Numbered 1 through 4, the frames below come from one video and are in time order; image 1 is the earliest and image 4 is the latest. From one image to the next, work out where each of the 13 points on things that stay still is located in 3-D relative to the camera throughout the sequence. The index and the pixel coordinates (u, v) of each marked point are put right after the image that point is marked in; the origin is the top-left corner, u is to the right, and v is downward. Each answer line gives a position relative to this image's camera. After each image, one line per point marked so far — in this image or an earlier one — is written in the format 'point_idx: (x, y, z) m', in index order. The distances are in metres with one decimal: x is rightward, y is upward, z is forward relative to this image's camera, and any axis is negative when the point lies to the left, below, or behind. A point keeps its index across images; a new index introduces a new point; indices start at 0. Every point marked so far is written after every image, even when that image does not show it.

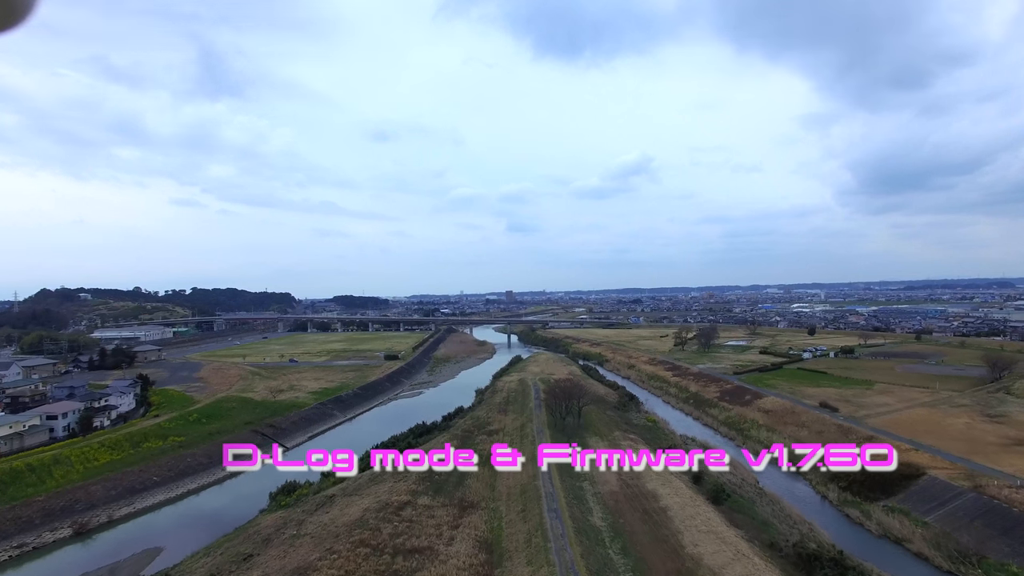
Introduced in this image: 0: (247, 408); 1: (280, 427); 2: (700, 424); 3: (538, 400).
0: (-10.4, -4.7, +19.4) m
1: (-8.6, -5.2, +18.2) m
2: (+7.5, -5.4, +19.7) m
3: (+1.1, -4.4, +19.3) m
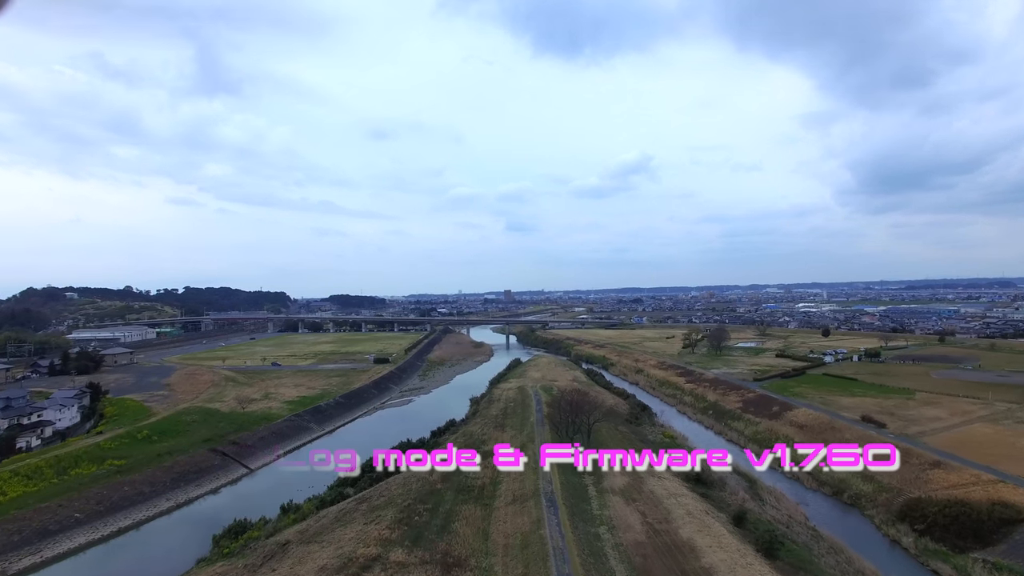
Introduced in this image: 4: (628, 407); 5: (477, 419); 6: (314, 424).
0: (-10.5, -4.6, +17.0) m
1: (-8.6, -5.1, +15.9) m
2: (+7.5, -5.4, +17.5) m
3: (+1.0, -4.3, +17.0) m
4: (+4.7, -4.8, +19.9) m
5: (-1.3, -4.8, +18.0) m
6: (-7.8, -5.4, +19.5) m
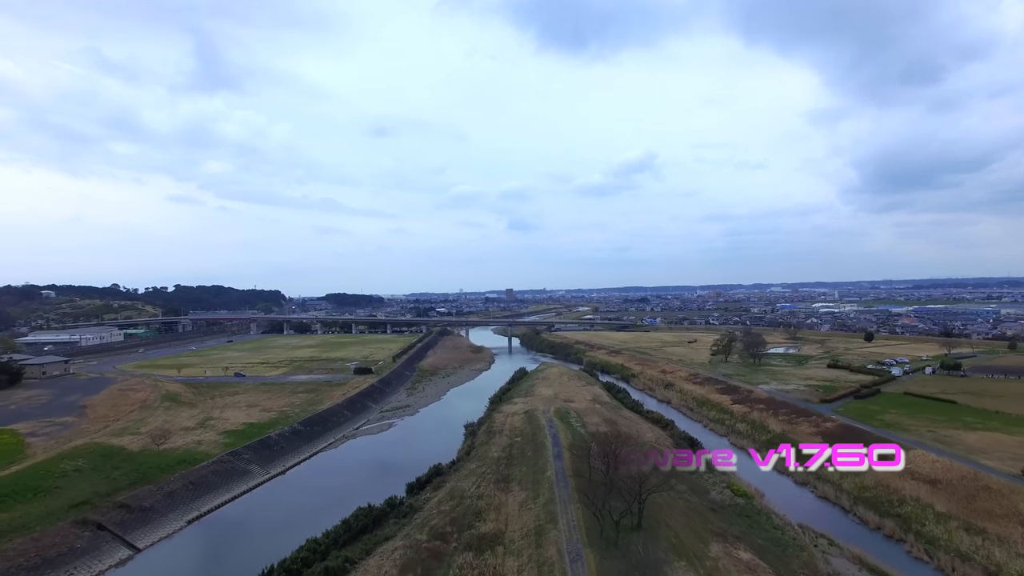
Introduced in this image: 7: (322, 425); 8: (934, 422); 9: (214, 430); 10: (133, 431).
0: (-10.3, -4.5, +12.3) m
1: (-8.4, -5.0, +11.1) m
2: (+7.6, -5.3, +12.6) m
3: (+1.2, -4.2, +12.2) m
4: (+4.9, -4.7, +15.1) m
5: (-1.1, -4.7, +13.2) m
6: (-7.6, -5.3, +14.7) m
7: (-7.2, -5.2, +18.7) m
8: (+13.4, -4.2, +15.6) m
9: (-9.9, -4.7, +16.4) m
10: (-11.7, -4.4, +15.1) m
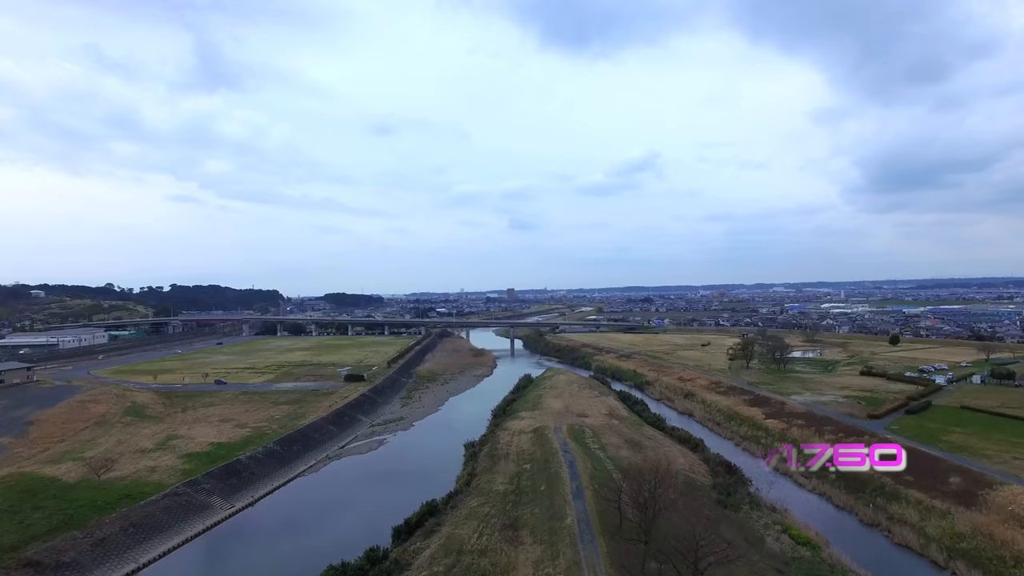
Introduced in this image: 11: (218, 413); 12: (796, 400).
0: (-10.1, -4.5, +10.1) m
1: (-8.2, -5.0, +8.9) m
2: (+7.8, -5.3, +10.4) m
3: (+1.4, -4.2, +10.0) m
4: (+5.1, -4.7, +12.8) m
5: (-0.9, -4.7, +10.9) m
6: (-7.4, -5.3, +12.5) m
7: (-7.0, -5.2, +16.4) m
8: (+13.6, -4.3, +13.3) m
9: (-9.7, -4.7, +14.2) m
10: (-11.5, -4.4, +12.9) m
11: (-11.3, -4.8, +18.9) m
12: (+11.6, -4.5, +20.0) m
